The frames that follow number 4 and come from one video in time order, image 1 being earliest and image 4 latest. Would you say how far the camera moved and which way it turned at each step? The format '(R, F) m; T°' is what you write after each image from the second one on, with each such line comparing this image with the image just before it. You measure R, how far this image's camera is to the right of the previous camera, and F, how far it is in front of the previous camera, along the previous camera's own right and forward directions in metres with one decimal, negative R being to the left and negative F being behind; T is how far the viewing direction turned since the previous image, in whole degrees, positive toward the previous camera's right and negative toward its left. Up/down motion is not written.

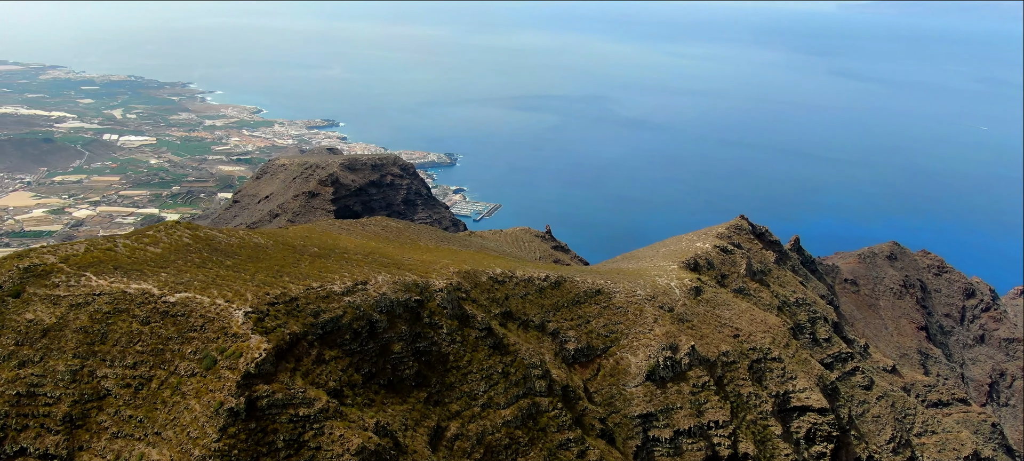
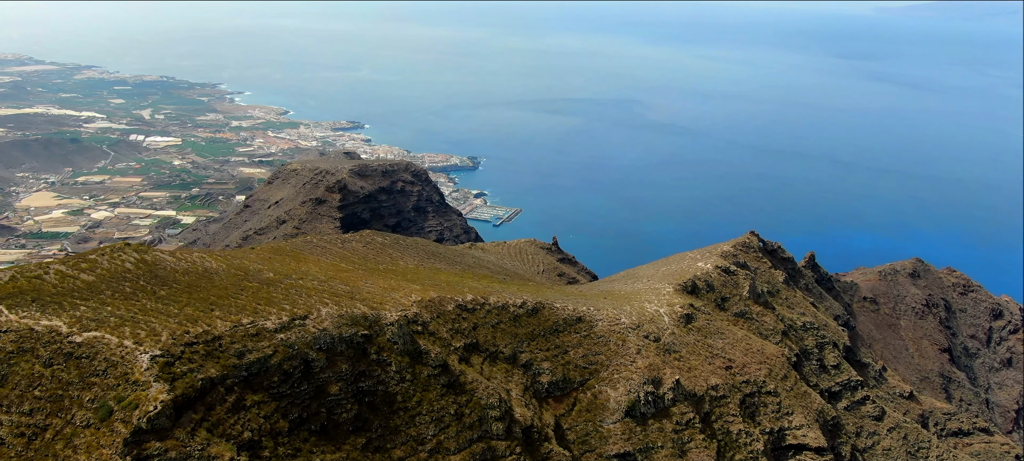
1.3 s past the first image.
(+2.6, +1.7) m; -3°
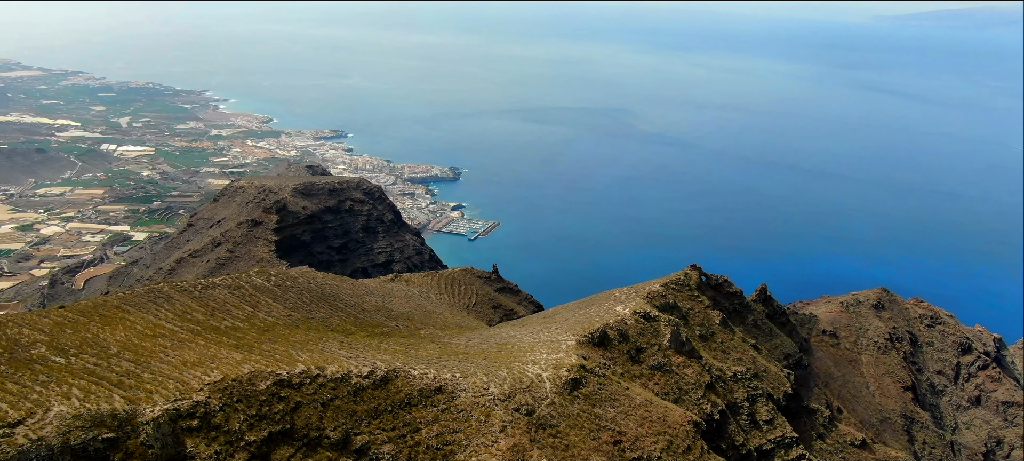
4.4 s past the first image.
(+6.7, +3.6) m; 0°
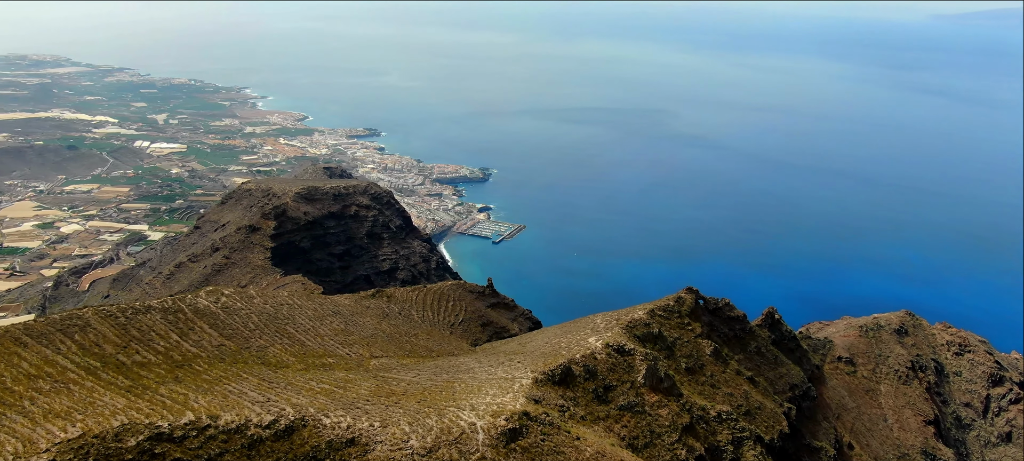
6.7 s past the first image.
(+4.6, +3.2) m; -4°
